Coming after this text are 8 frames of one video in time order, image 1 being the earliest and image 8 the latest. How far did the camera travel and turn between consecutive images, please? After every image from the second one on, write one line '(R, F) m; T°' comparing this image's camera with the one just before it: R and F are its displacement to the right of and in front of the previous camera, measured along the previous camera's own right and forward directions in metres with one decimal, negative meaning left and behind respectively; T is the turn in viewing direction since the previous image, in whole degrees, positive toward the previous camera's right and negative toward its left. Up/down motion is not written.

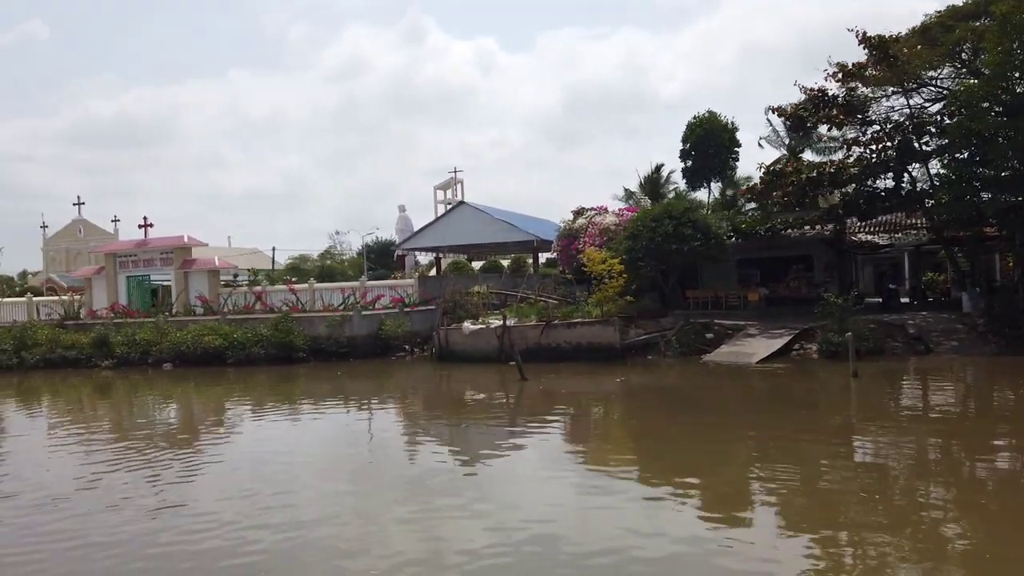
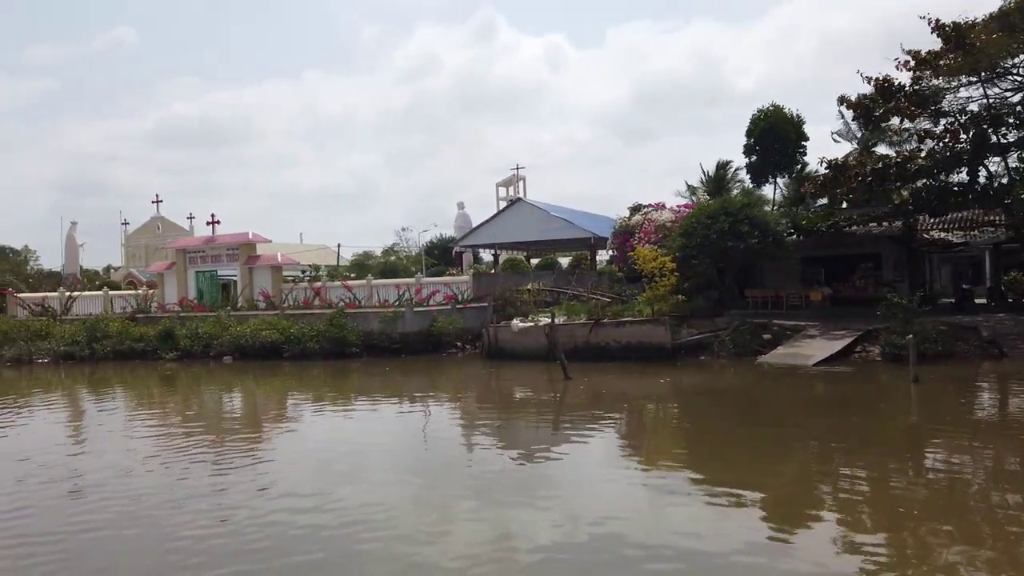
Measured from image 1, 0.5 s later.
(+0.3, +0.1) m; -5°
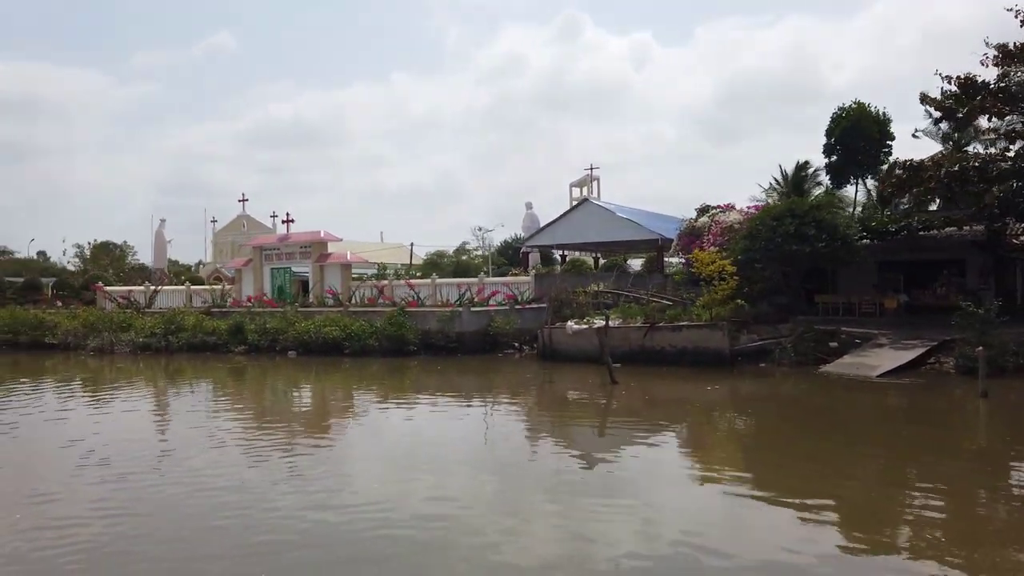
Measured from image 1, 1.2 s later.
(+0.4, +0.1) m; -6°
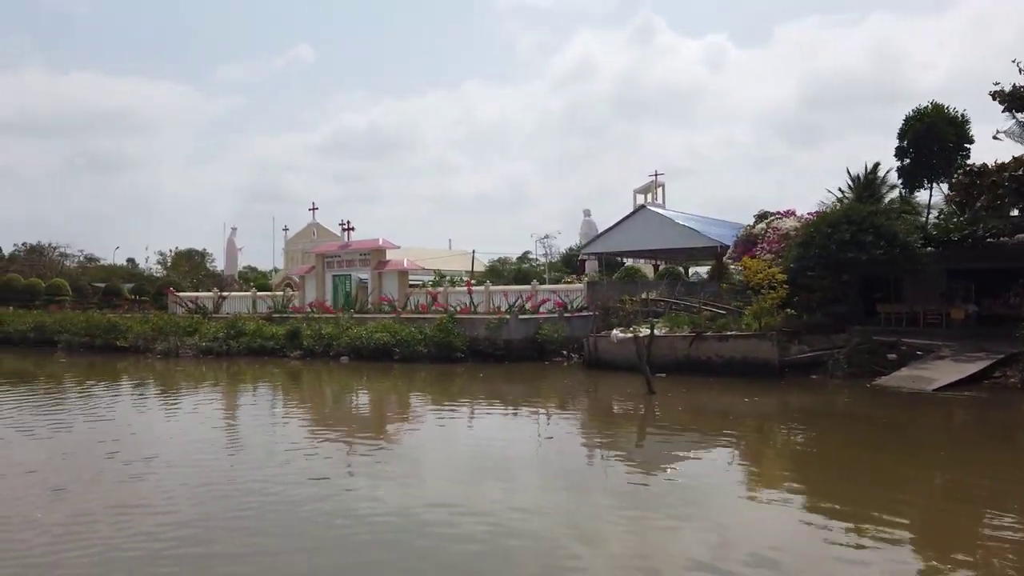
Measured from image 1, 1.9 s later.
(+0.4, 0.0) m; -5°
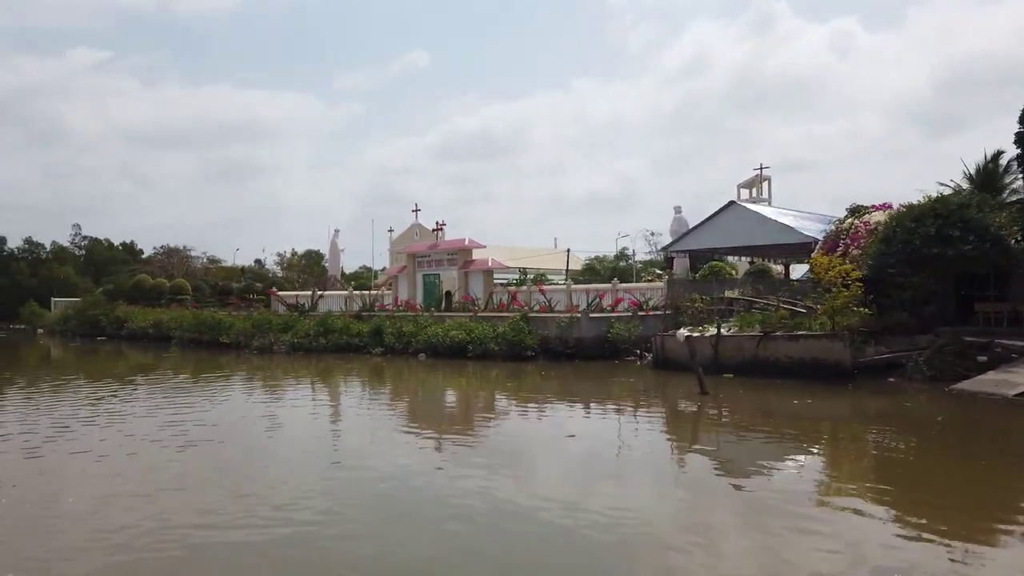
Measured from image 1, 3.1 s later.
(+0.8, 0.0) m; -8°
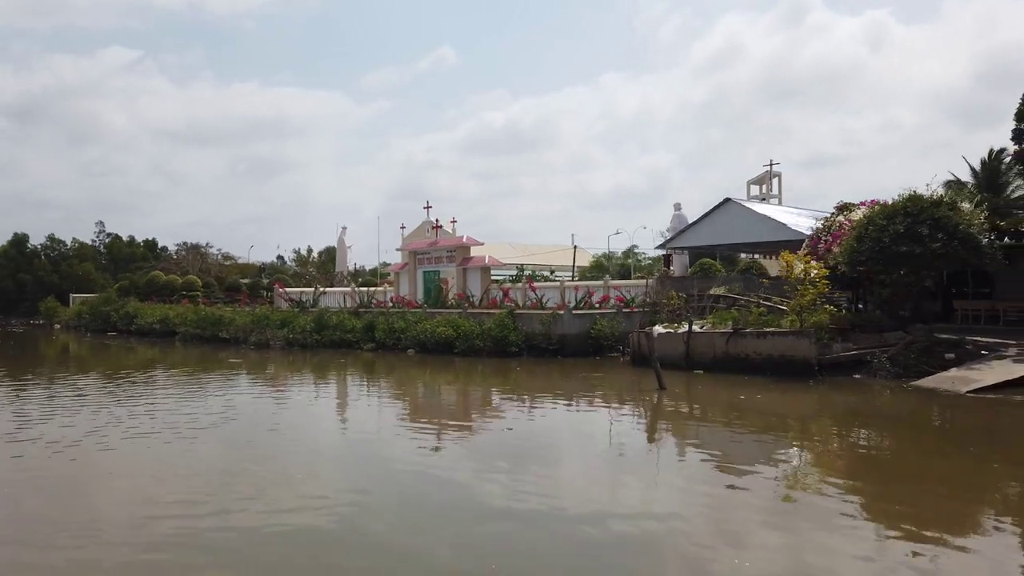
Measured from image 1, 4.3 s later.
(+0.7, -0.3) m; -2°
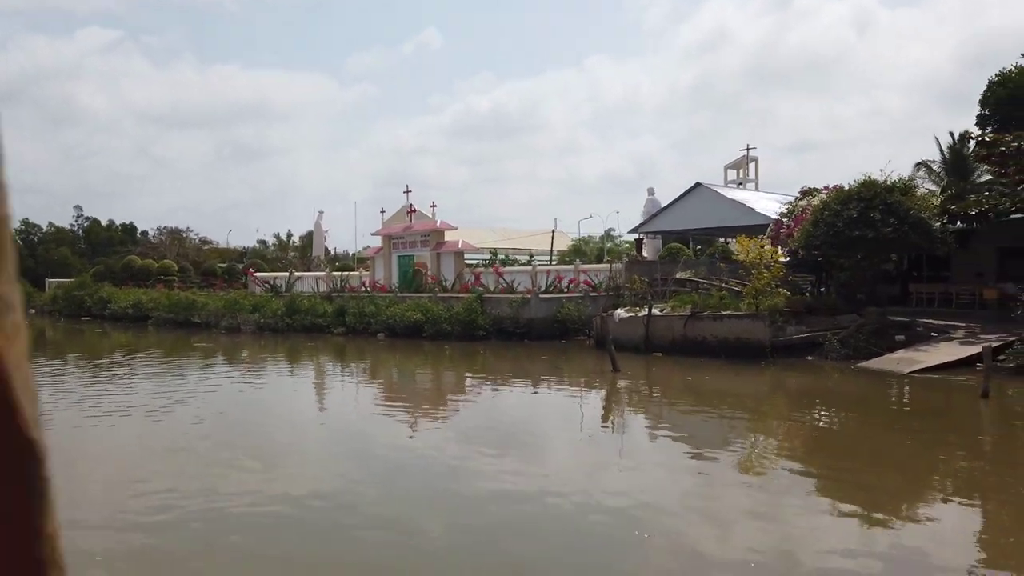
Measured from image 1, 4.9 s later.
(+0.4, -0.2) m; +1°
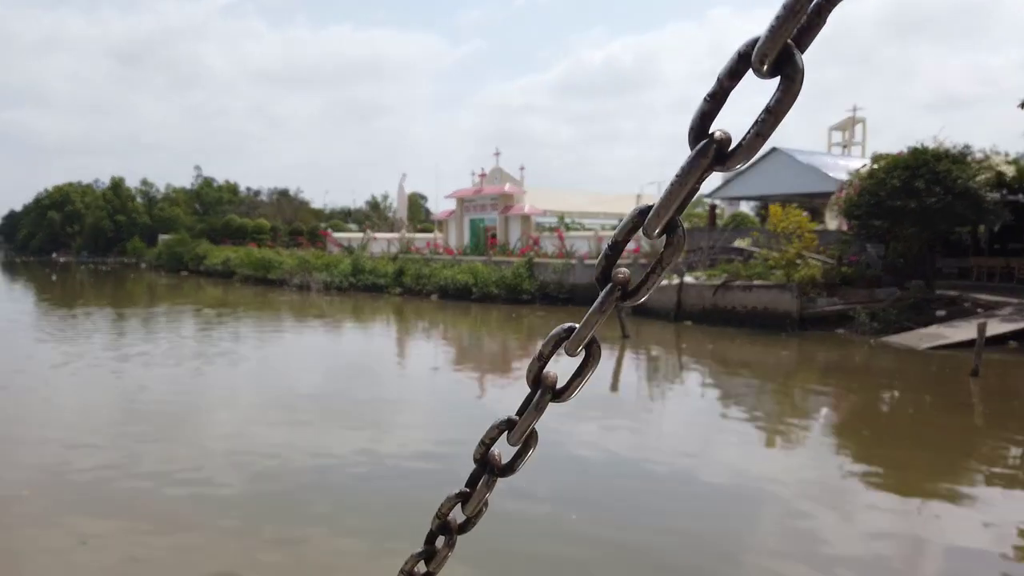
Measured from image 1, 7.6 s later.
(+1.1, -0.2) m; -7°
